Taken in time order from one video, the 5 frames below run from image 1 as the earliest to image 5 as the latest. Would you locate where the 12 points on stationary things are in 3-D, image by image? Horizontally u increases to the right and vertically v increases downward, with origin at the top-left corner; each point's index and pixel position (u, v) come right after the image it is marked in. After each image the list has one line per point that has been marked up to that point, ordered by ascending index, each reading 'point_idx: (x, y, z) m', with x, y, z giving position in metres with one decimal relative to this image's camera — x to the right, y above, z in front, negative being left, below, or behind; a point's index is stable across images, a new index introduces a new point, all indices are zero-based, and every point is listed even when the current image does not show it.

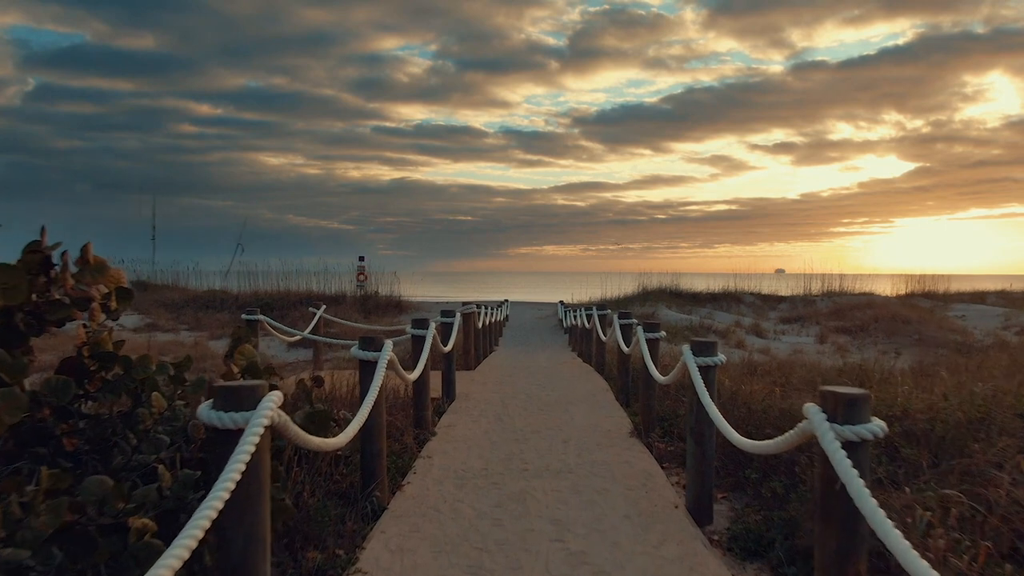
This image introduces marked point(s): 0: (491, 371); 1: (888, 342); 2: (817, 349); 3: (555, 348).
0: (-0.3, -1.3, +10.8) m
1: (+10.1, -1.5, +18.7) m
2: (+8.3, -1.6, +19.1) m
3: (+1.0, -1.4, +16.3) m
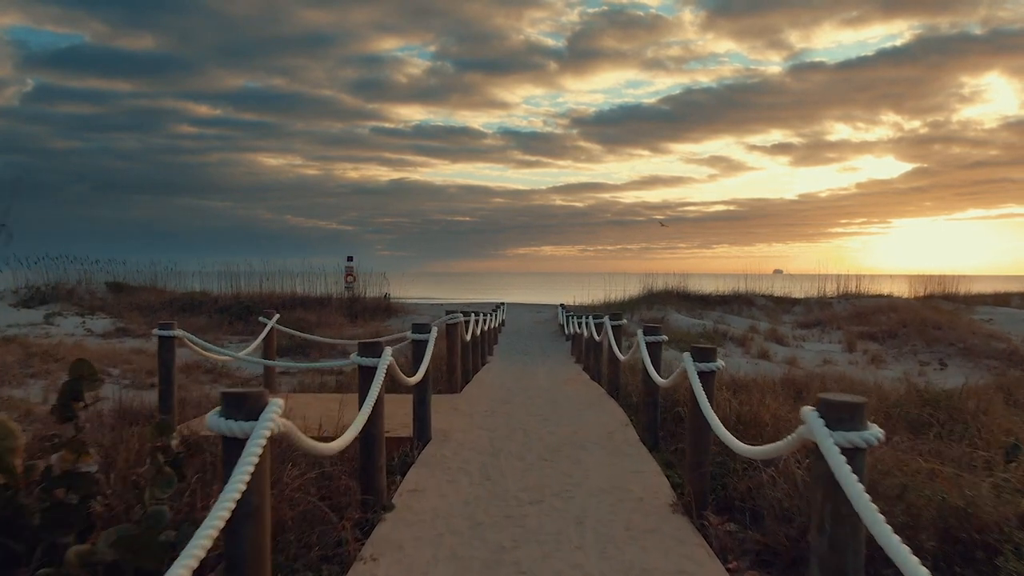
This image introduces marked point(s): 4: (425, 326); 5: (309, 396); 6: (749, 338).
0: (-0.4, -1.4, +8.9) m
1: (+10.0, -1.5, +16.8) m
2: (+8.2, -1.7, +17.1) m
3: (+0.9, -1.5, +14.3) m
4: (-0.8, -0.4, +6.5) m
5: (-2.5, -1.4, +8.6) m
6: (+6.6, -1.4, +19.5) m
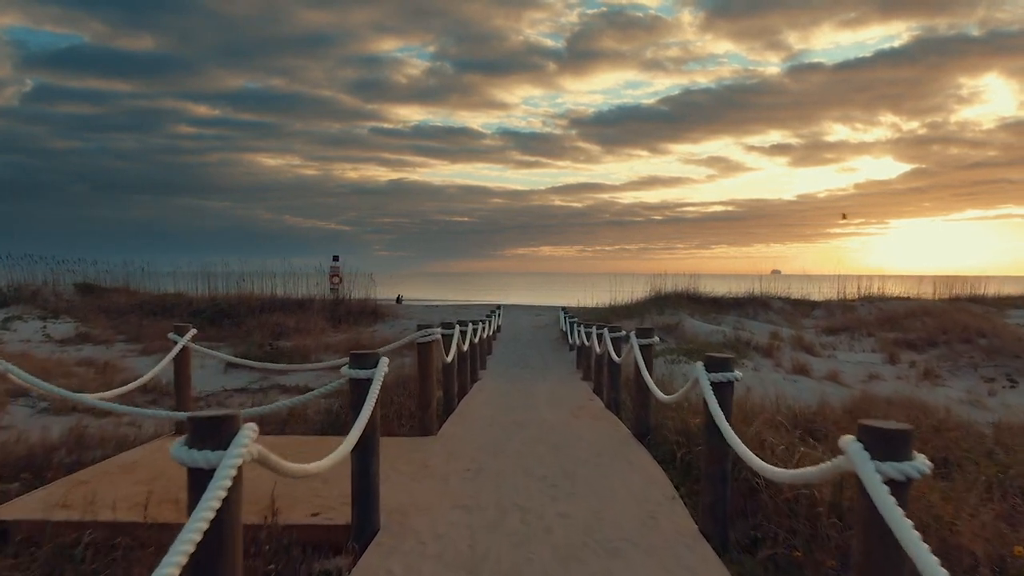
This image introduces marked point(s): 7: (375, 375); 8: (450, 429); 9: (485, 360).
0: (-0.4, -1.4, +6.7) m
1: (+10.0, -1.6, +14.6) m
2: (+8.2, -1.8, +14.9) m
3: (+0.8, -1.5, +12.1) m
4: (-0.8, -0.4, +4.2) m
5: (-2.5, -1.4, +6.4) m
6: (+6.6, -1.5, +17.3) m
7: (-0.8, -0.5, +4.1) m
8: (-0.6, -1.4, +7.1) m
9: (-0.5, -1.5, +14.2) m
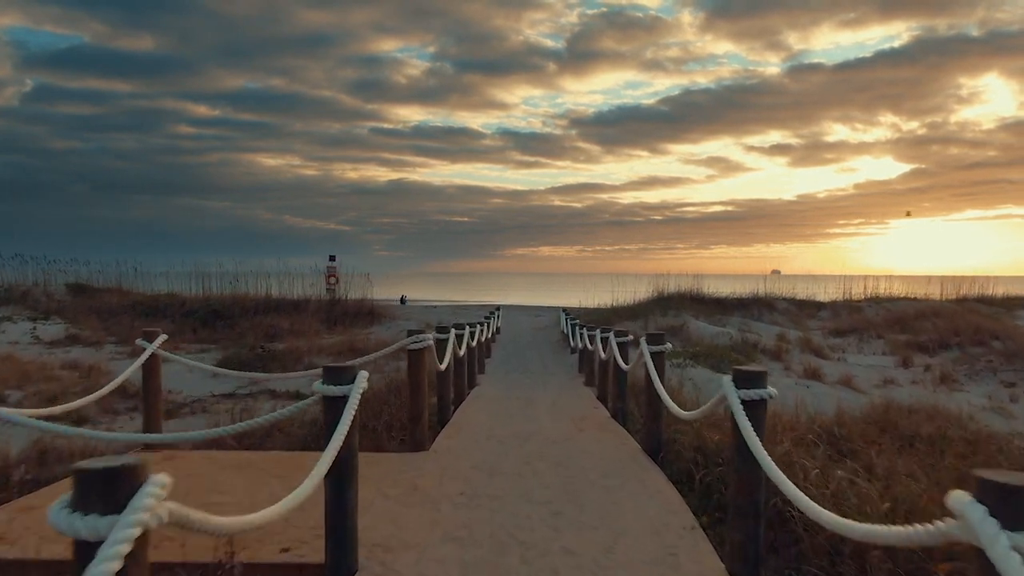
0: (-0.5, -1.4, +6.1) m
1: (+9.9, -1.6, +14.0) m
2: (+8.1, -1.8, +14.3) m
3: (+0.8, -1.6, +11.5) m
4: (-0.8, -0.4, +3.6) m
5: (-2.5, -1.4, +5.8) m
6: (+6.6, -1.5, +16.8) m
7: (-0.8, -0.5, +3.6) m
8: (-0.6, -1.4, +6.6) m
9: (-0.6, -1.5, +13.6) m
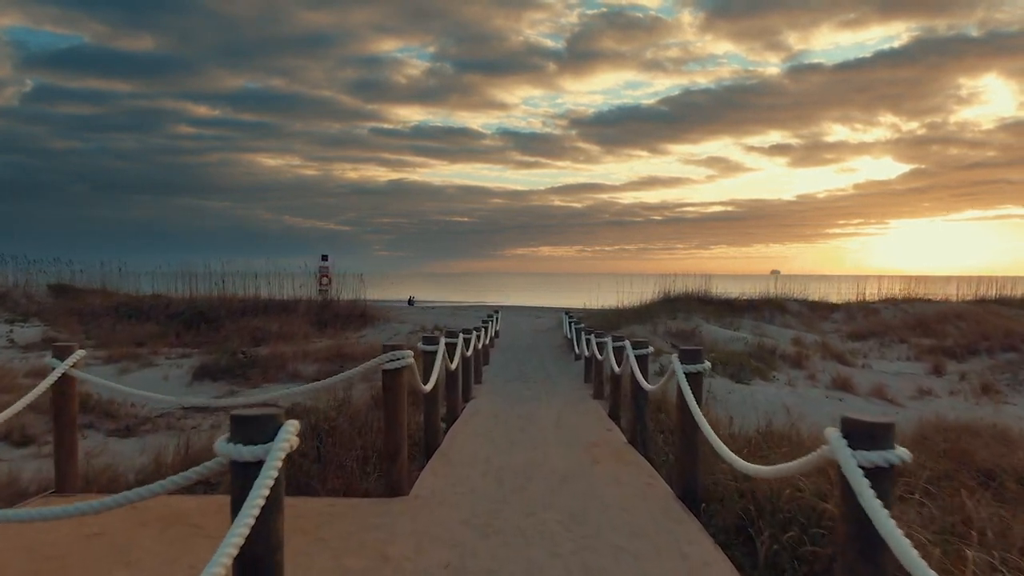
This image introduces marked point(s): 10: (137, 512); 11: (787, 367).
0: (-0.5, -1.5, +4.9) m
1: (+9.9, -1.7, +12.8) m
2: (+8.1, -1.8, +13.2) m
3: (+0.8, -1.6, +10.4) m
4: (-0.8, -0.5, +2.5) m
5: (-2.5, -1.5, +4.6) m
6: (+6.6, -1.5, +15.6) m
7: (-0.8, -0.6, +2.4) m
8: (-0.6, -1.5, +5.4) m
9: (-0.6, -1.5, +12.4) m
10: (-2.5, -1.5, +4.6) m
11: (+5.7, -1.6, +14.4) m
